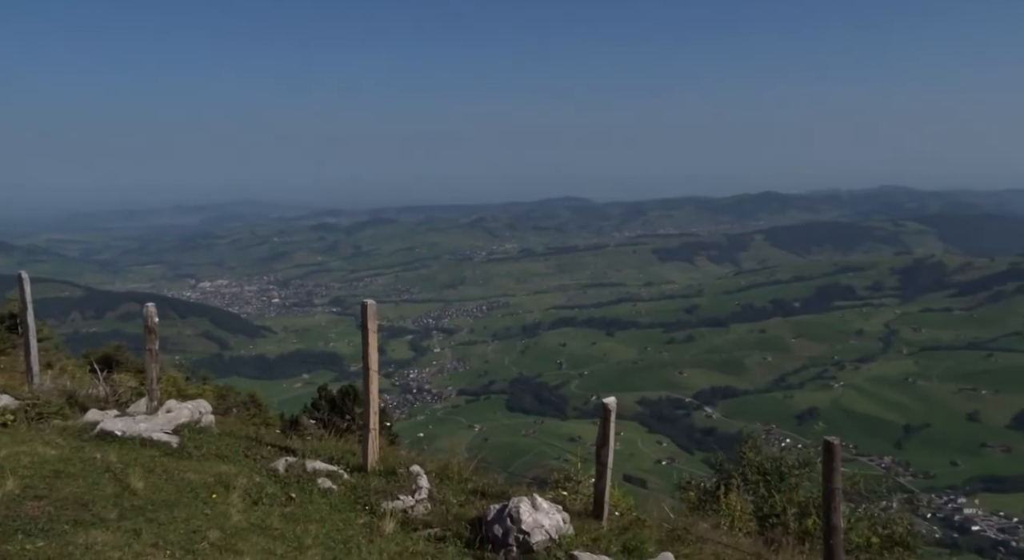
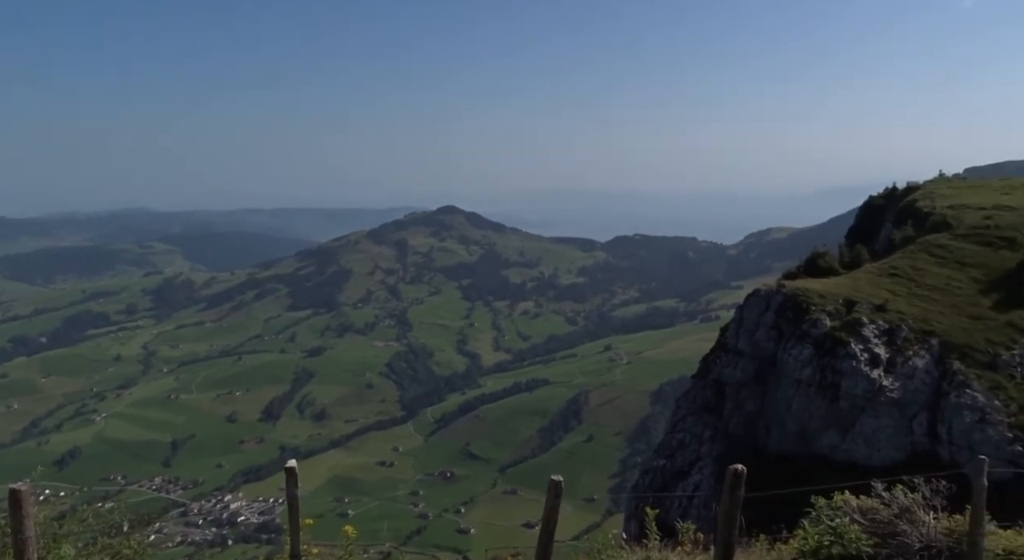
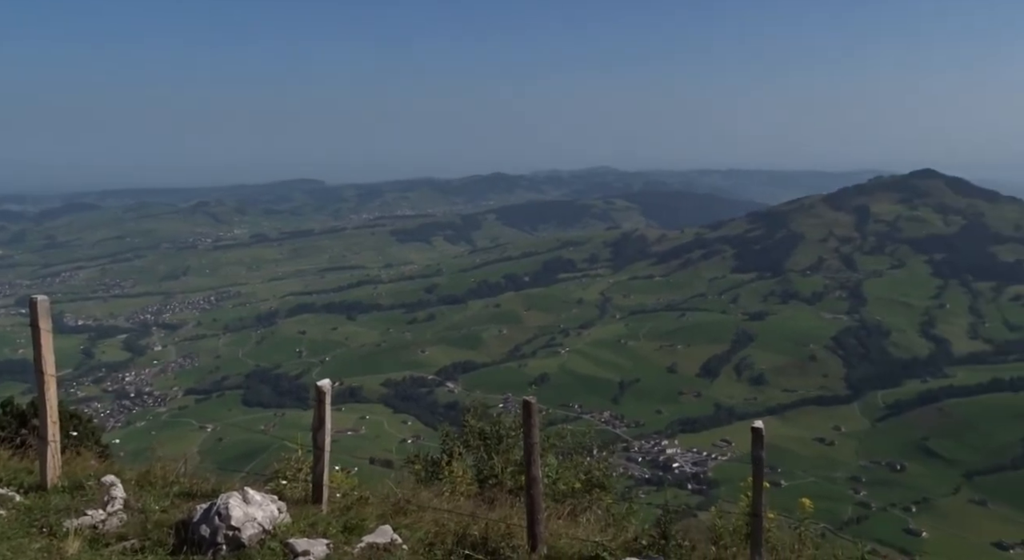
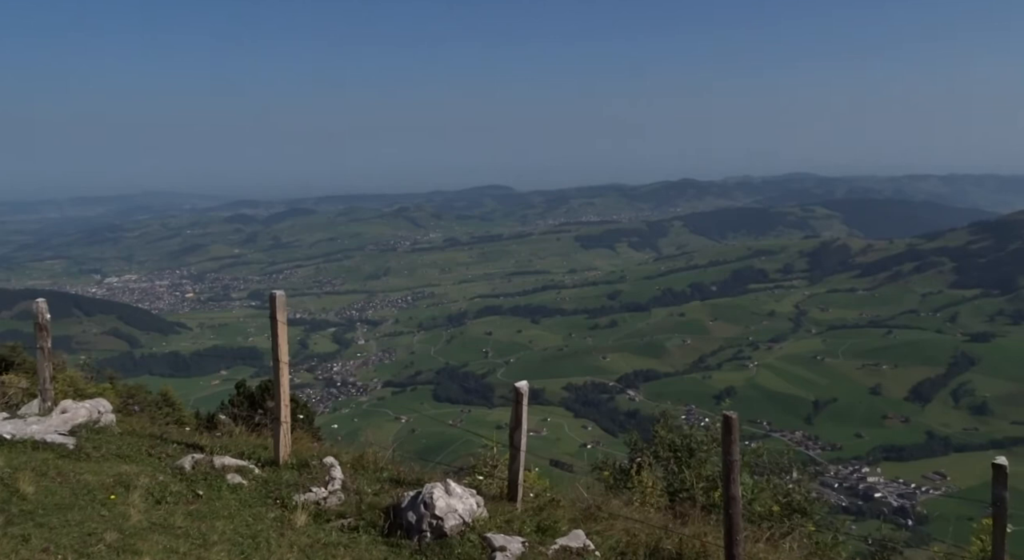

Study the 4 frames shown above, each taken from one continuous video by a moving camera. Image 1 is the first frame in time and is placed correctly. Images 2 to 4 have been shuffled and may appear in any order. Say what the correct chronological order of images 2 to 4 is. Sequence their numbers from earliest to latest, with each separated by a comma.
4, 3, 2
